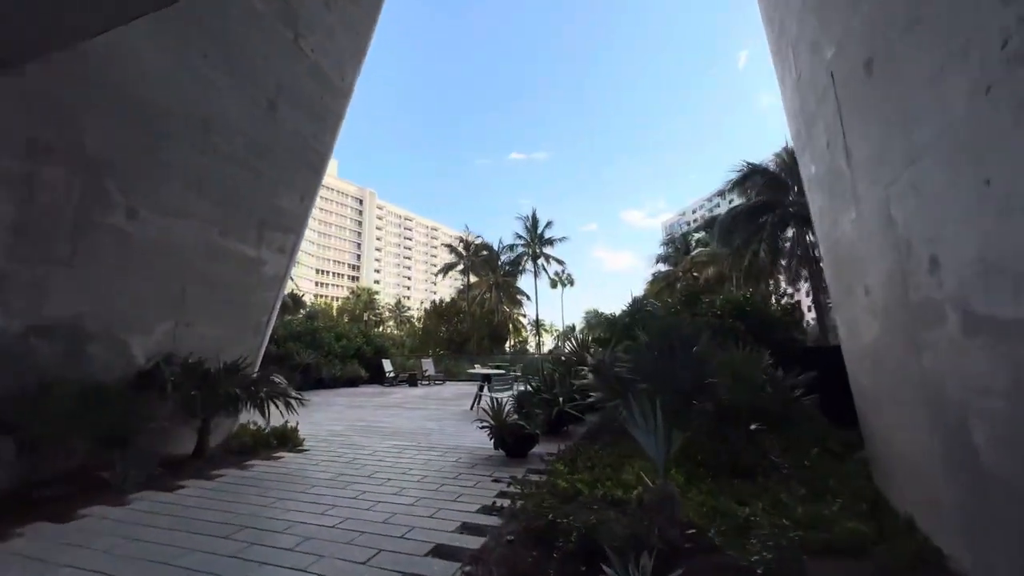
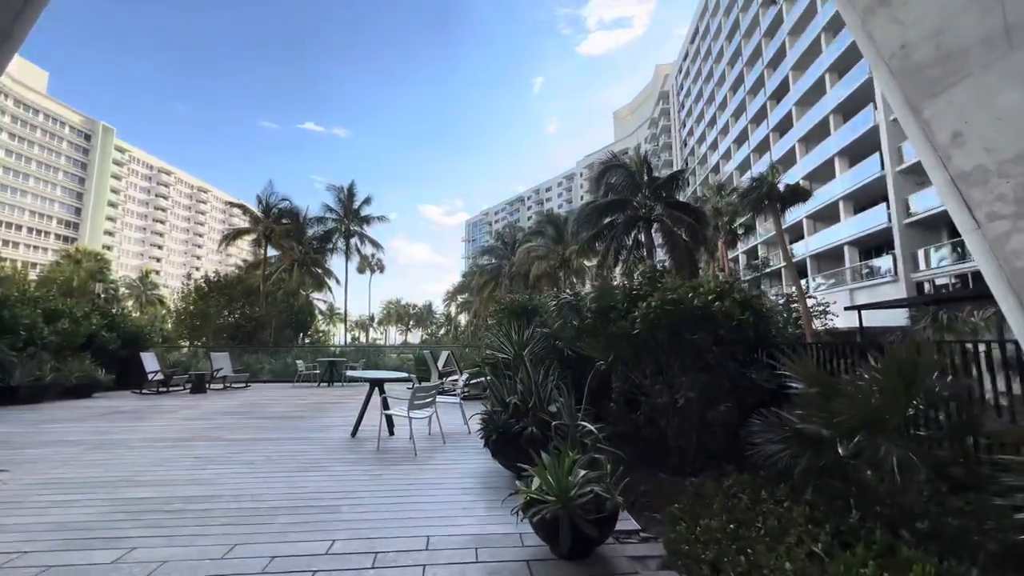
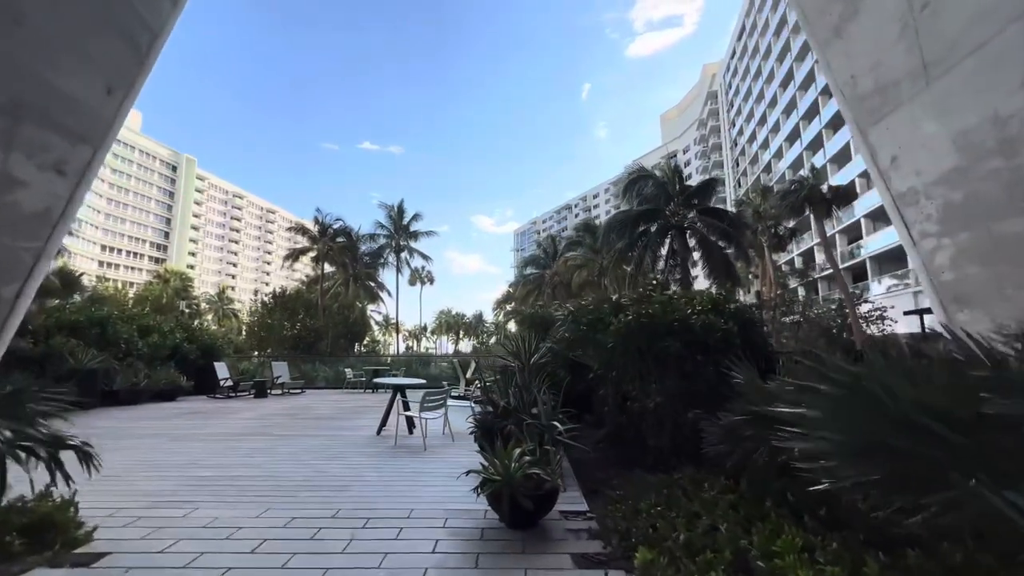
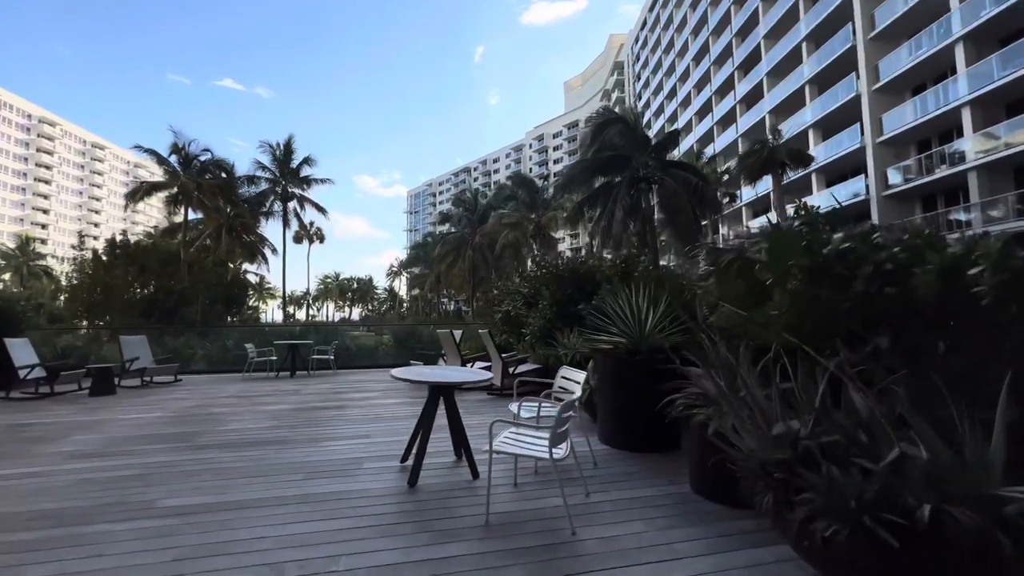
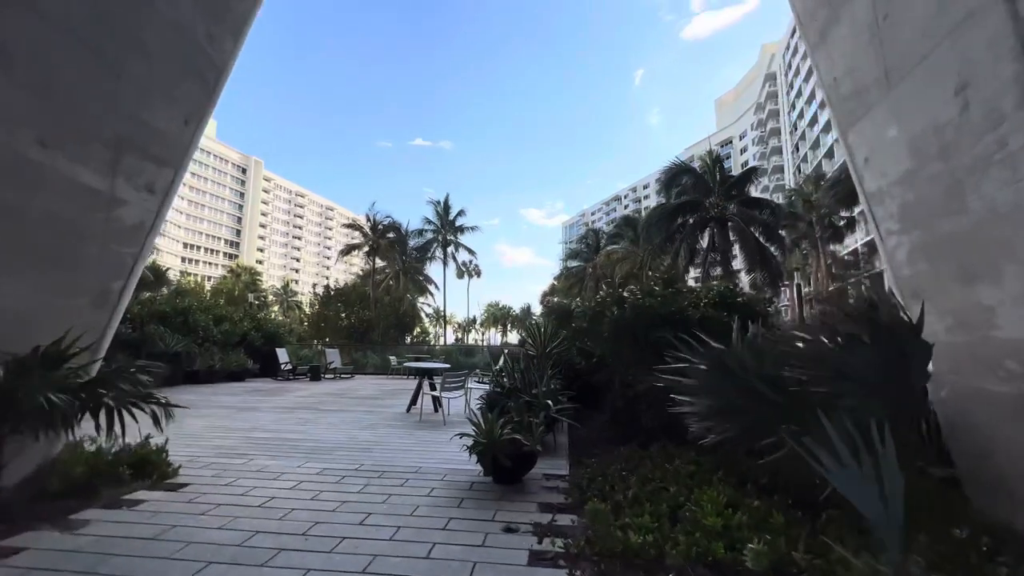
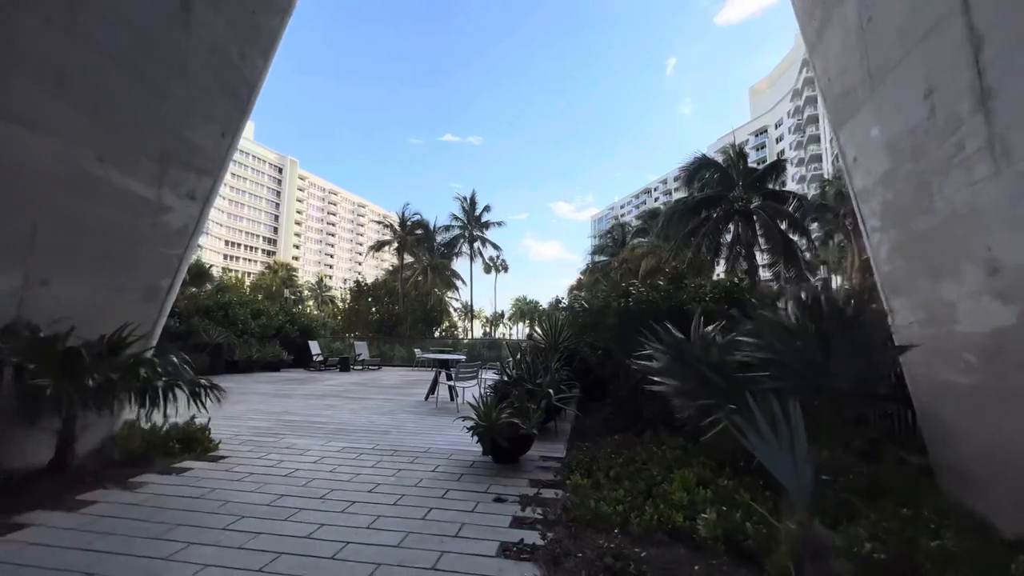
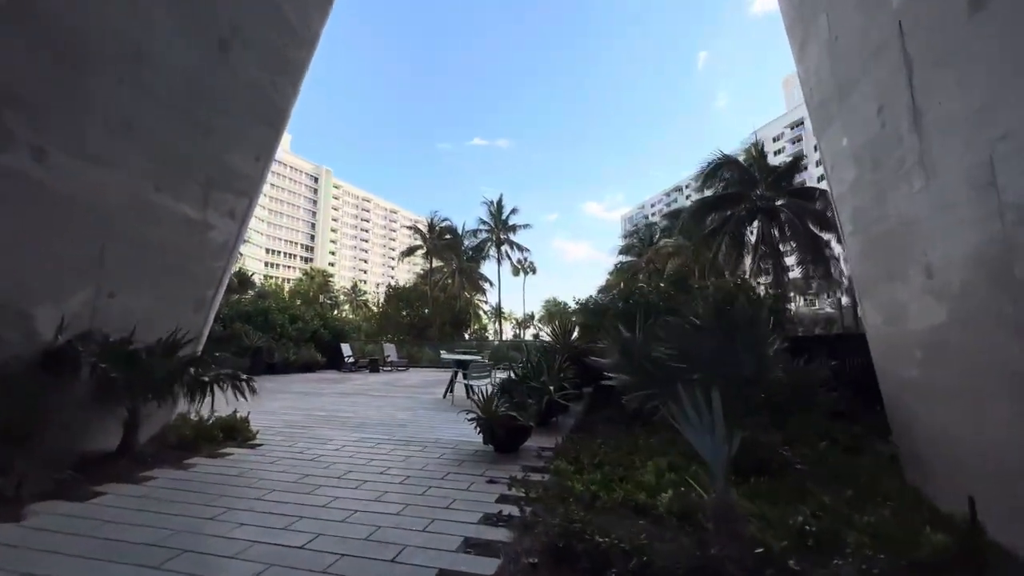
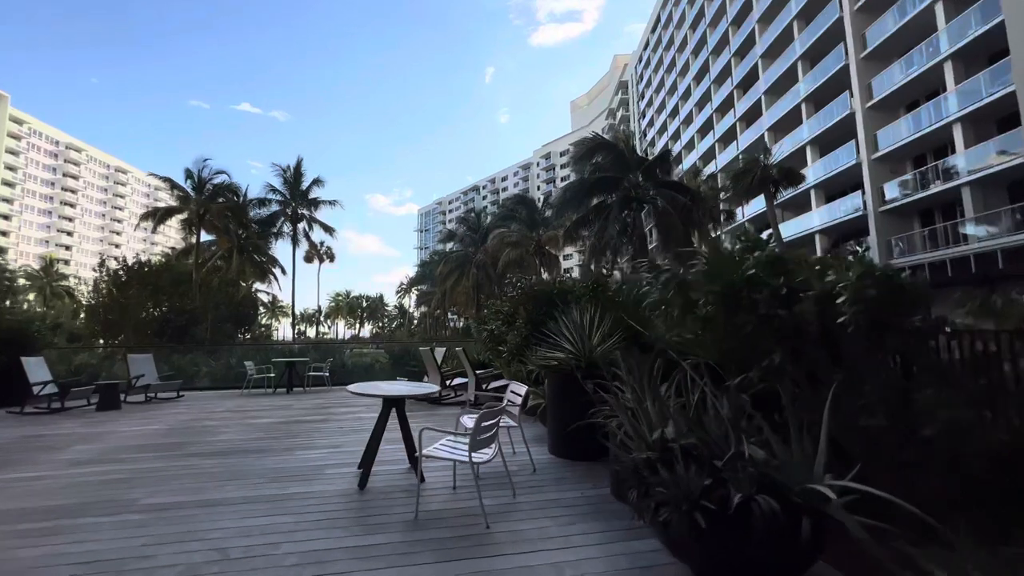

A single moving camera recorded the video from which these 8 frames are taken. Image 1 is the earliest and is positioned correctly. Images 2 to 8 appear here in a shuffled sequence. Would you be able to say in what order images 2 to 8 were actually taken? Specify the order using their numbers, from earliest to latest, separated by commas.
7, 6, 5, 3, 2, 8, 4
